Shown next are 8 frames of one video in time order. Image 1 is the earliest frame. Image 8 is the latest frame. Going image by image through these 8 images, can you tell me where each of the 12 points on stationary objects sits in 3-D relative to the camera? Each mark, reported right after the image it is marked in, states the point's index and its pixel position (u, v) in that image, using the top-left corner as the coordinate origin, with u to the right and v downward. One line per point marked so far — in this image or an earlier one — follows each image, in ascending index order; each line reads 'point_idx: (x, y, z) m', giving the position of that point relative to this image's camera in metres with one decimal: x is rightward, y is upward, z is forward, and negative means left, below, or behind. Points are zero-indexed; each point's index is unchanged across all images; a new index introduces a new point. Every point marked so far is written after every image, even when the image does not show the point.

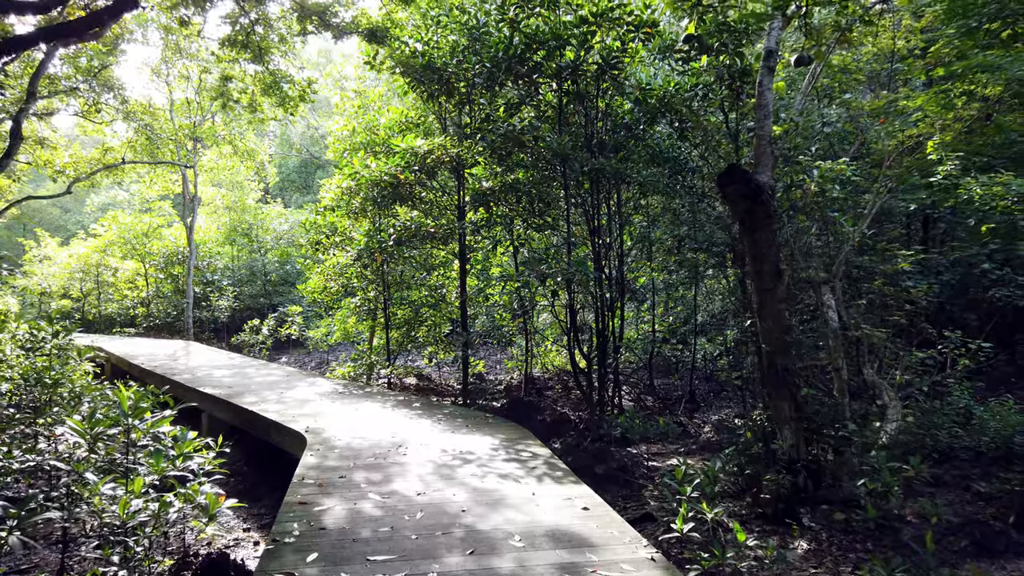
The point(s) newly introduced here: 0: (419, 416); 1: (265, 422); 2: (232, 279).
0: (-0.5, -0.7, +3.9) m
1: (-1.3, -0.7, +3.9) m
2: (-4.4, +0.1, +11.7) m
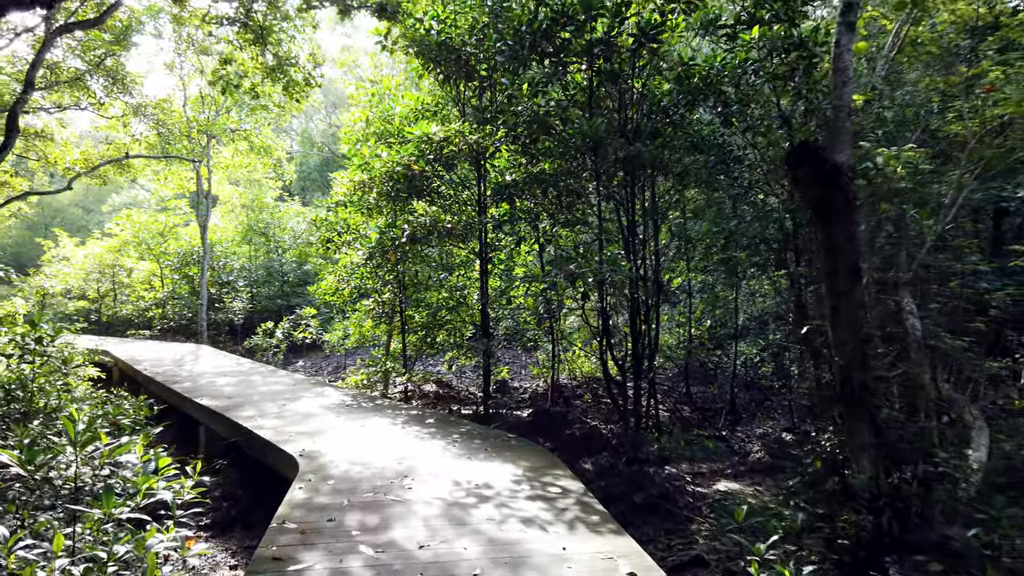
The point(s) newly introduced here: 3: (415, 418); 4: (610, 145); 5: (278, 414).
0: (-0.4, -0.7, +3.5) m
1: (-1.2, -0.7, +3.5) m
2: (-4.0, +0.1, +11.4) m
3: (-0.5, -0.7, +4.0) m
4: (+0.6, +0.8, +4.3) m
5: (-1.3, -0.7, +4.0) m
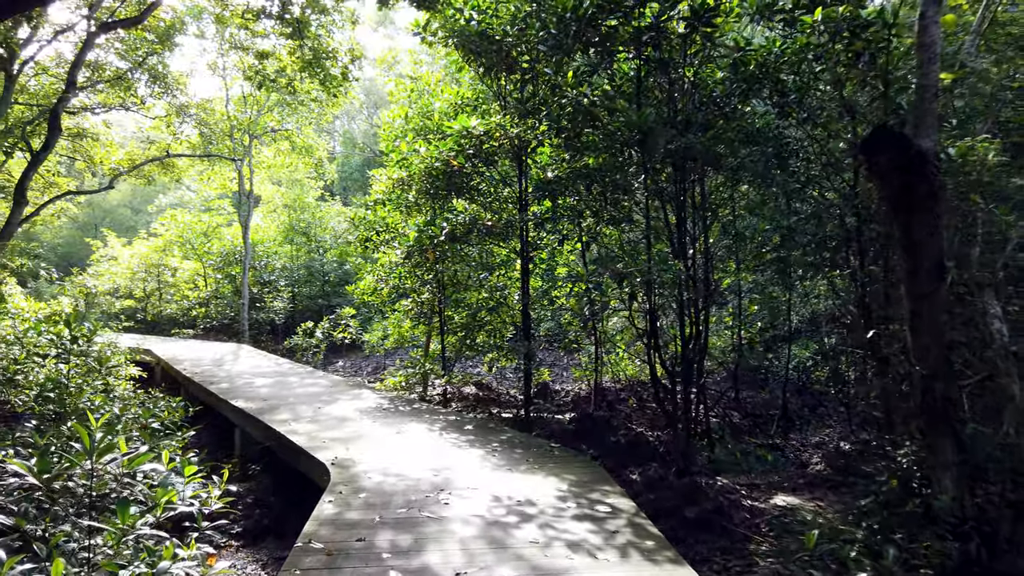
0: (-0.2, -0.7, +3.3) m
1: (-1.0, -0.7, +3.3) m
2: (-3.4, +0.1, +11.4) m
3: (-0.3, -0.7, +3.8) m
4: (+0.8, +0.8, +4.1) m
5: (-1.0, -0.7, +3.9) m
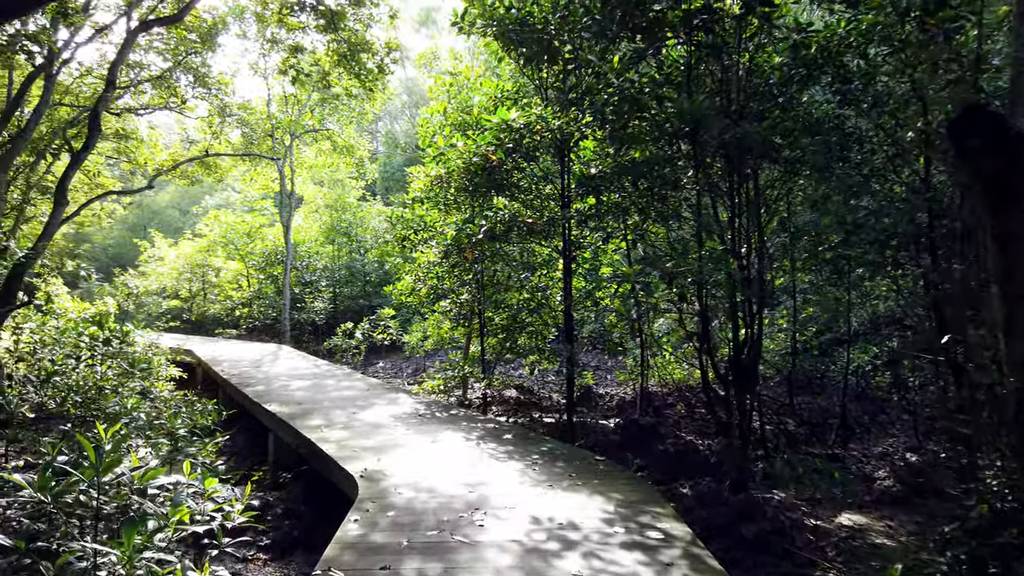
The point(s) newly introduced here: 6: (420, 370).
0: (0.0, -0.7, +3.1) m
1: (-0.8, -0.7, +3.2) m
2: (-2.8, +0.1, +11.4) m
3: (-0.1, -0.7, +3.6) m
4: (+1.0, +0.8, +3.8) m
5: (-0.8, -0.7, +3.7) m
6: (-1.0, -0.9, +8.5) m
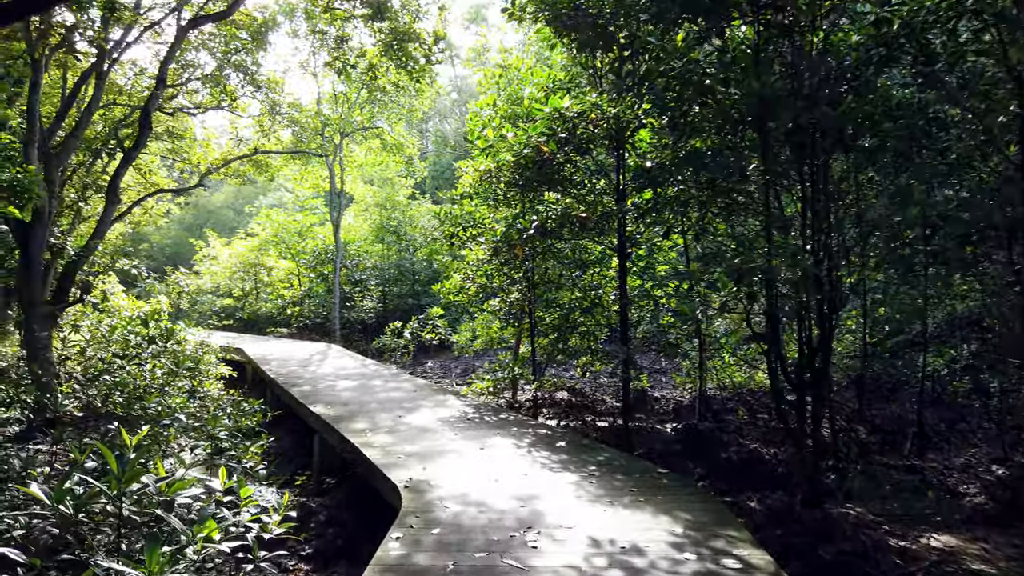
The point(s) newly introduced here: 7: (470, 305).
0: (+0.2, -0.7, +2.9) m
1: (-0.6, -0.7, +3.0) m
2: (-2.0, +0.1, +11.3) m
3: (+0.1, -0.7, +3.4) m
4: (+1.3, +0.8, +3.5) m
5: (-0.6, -0.7, +3.6) m
6: (-0.5, -0.9, +8.3) m
7: (-0.4, -0.1, +6.3) m
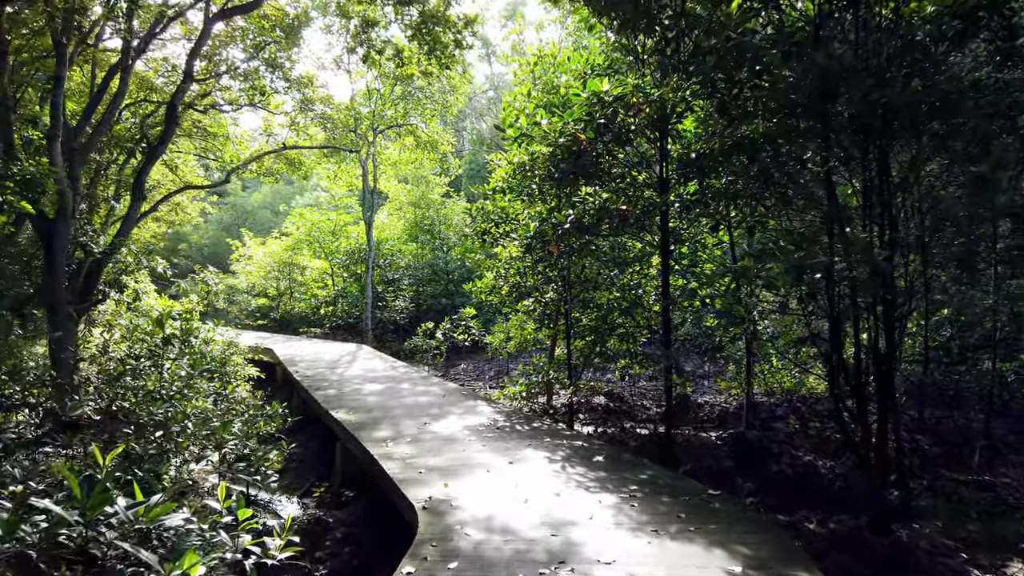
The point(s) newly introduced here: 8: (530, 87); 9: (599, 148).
0: (+0.3, -0.7, +2.6) m
1: (-0.5, -0.7, +2.8) m
2: (-1.5, +0.1, +11.1) m
3: (+0.3, -0.7, +3.1) m
4: (+1.4, +0.8, +3.2) m
5: (-0.4, -0.7, +3.3) m
6: (-0.1, -0.9, +8.1) m
7: (-0.1, -0.1, +6.1) m
8: (+0.1, +1.5, +5.5) m
9: (+0.5, +0.8, +4.5) m
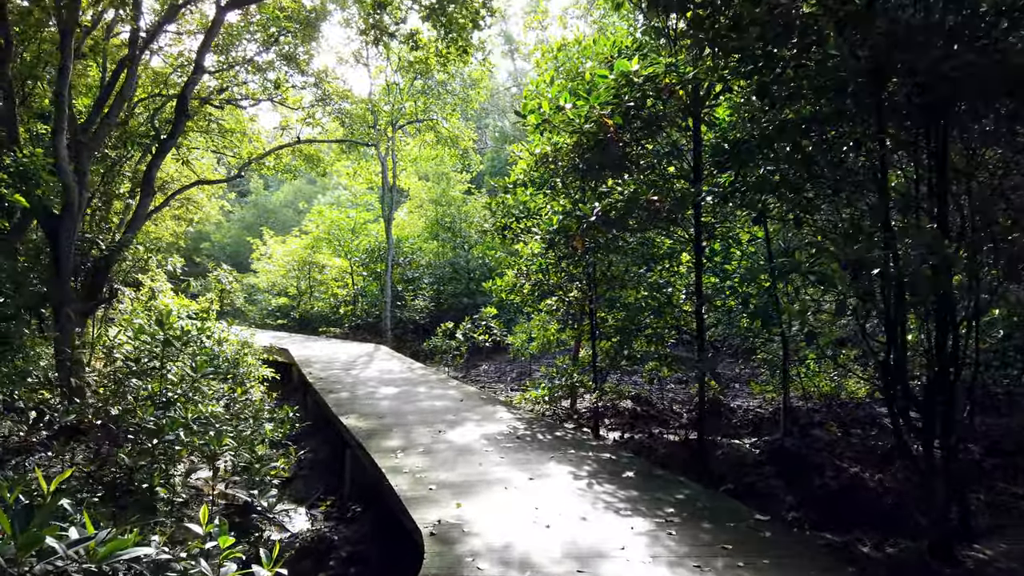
0: (+0.4, -0.7, +2.3) m
1: (-0.4, -0.7, +2.5) m
2: (-1.1, +0.2, +10.9) m
3: (+0.4, -0.7, +2.8) m
4: (+1.5, +0.8, +2.9) m
5: (-0.3, -0.6, +3.1) m
6: (+0.1, -0.9, +7.8) m
7: (+0.1, -0.1, +5.8) m
8: (+0.3, +1.5, +5.2) m
9: (+0.7, +0.8, +4.2) m
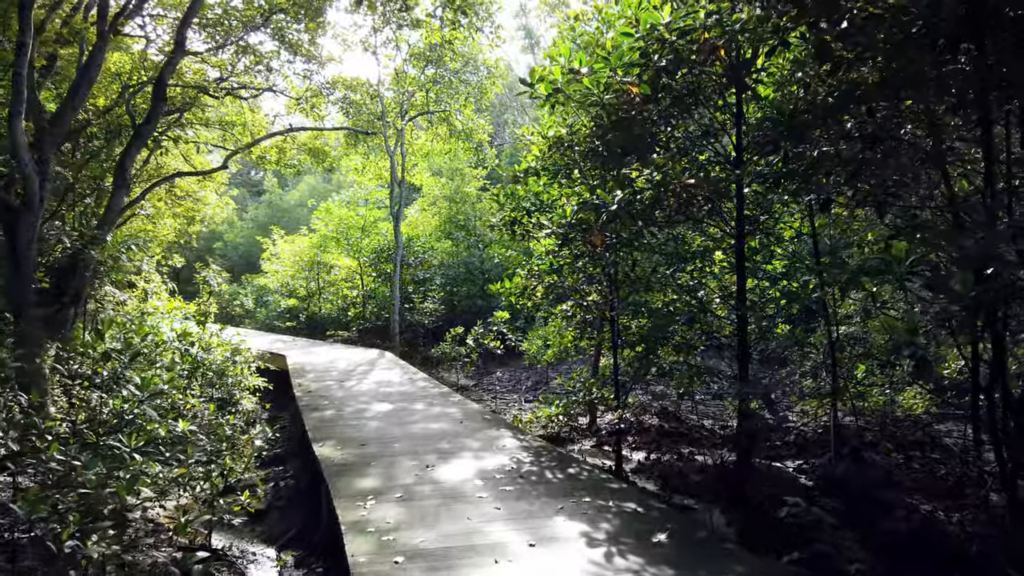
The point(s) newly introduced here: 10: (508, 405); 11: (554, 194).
0: (+0.3, -0.7, +1.7) m
1: (-0.4, -0.7, +1.9) m
2: (-0.9, +0.1, +10.3) m
3: (+0.4, -0.7, +2.2) m
4: (+1.5, +0.8, +2.2) m
5: (-0.3, -0.7, +2.5) m
6: (+0.3, -0.9, +7.2) m
7: (+0.2, -0.1, +5.2) m
8: (+0.3, +1.4, +4.6) m
9: (+0.7, +0.8, +3.6) m
10: (0.0, -1.0, +6.4) m
11: (+0.3, +0.6, +4.7) m
